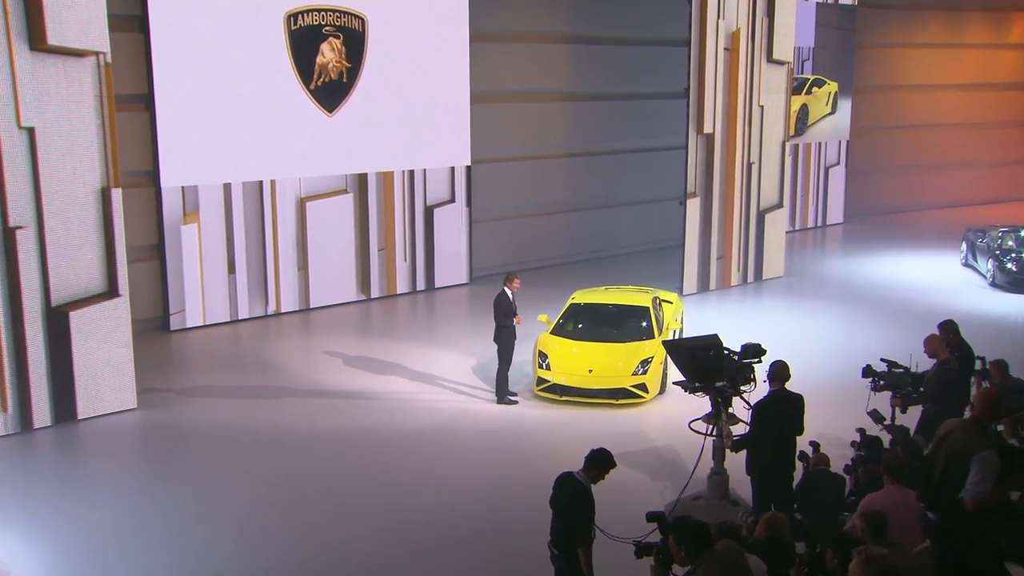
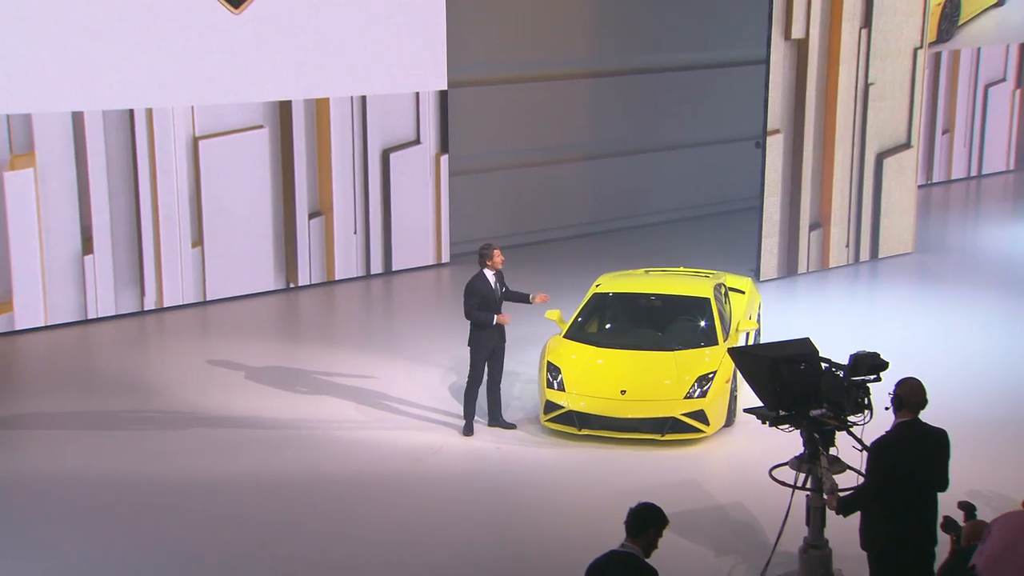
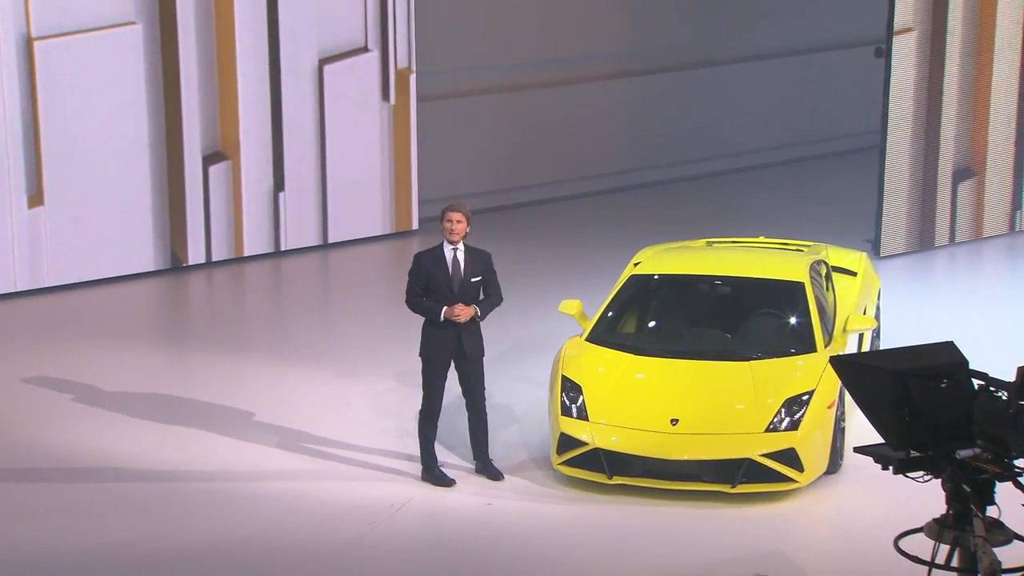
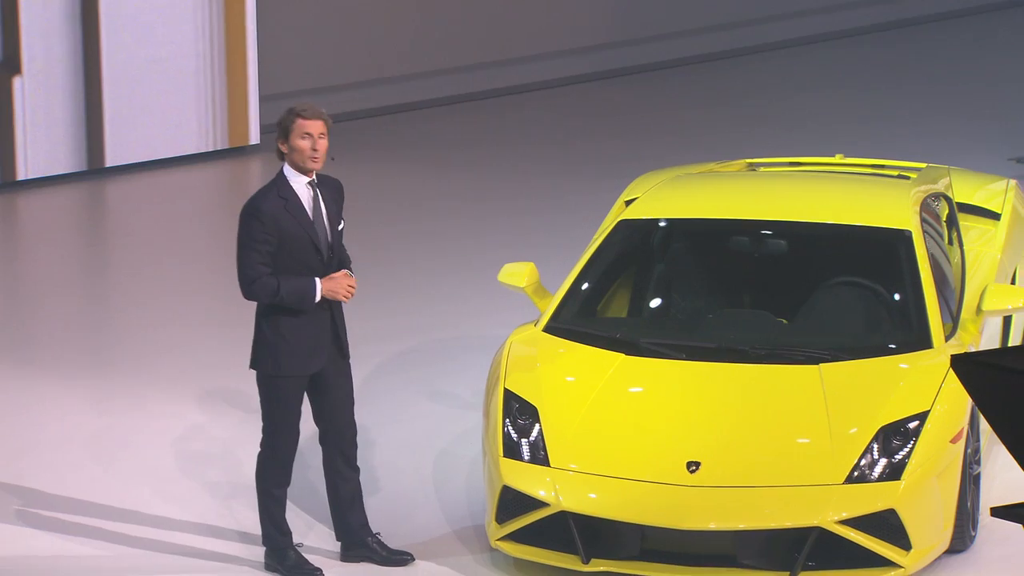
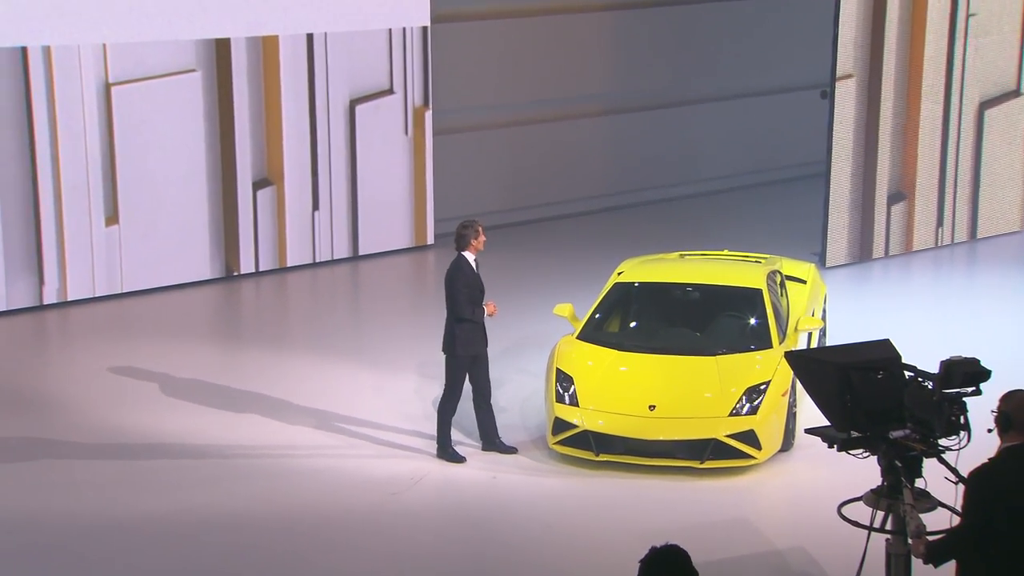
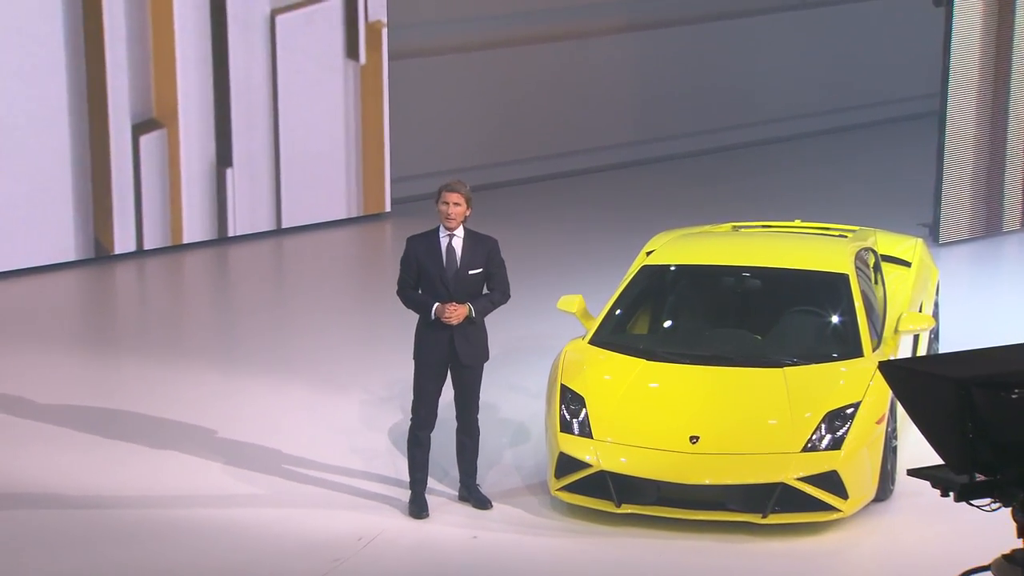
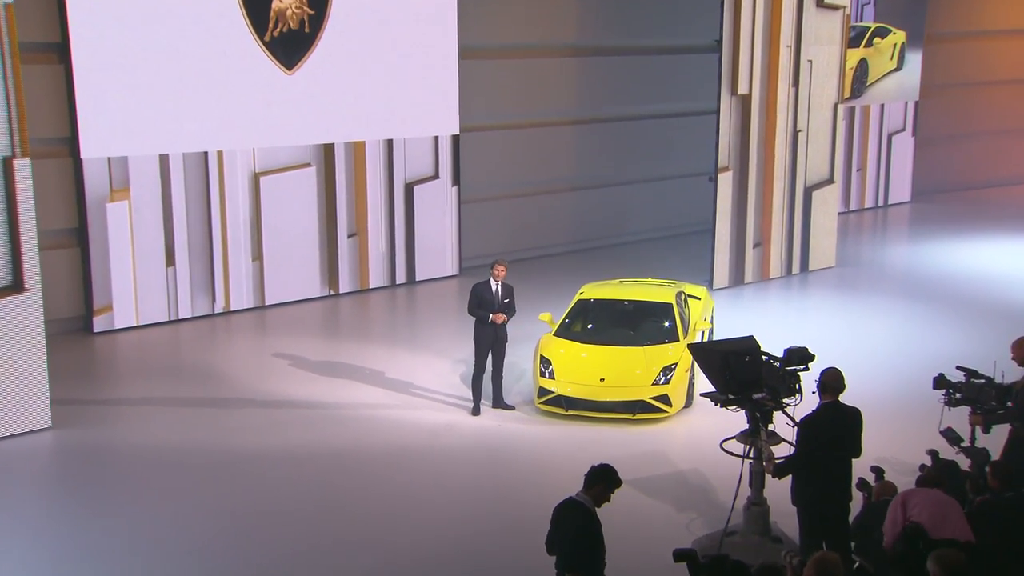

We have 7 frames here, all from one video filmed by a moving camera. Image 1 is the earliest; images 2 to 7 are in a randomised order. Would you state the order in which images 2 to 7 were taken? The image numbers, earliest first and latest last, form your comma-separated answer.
7, 2, 5, 3, 6, 4
